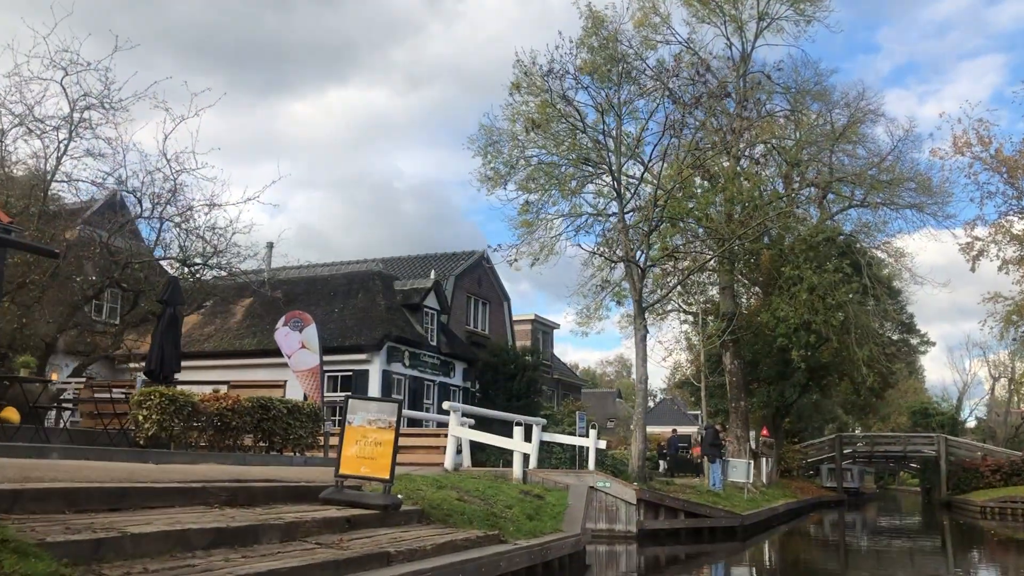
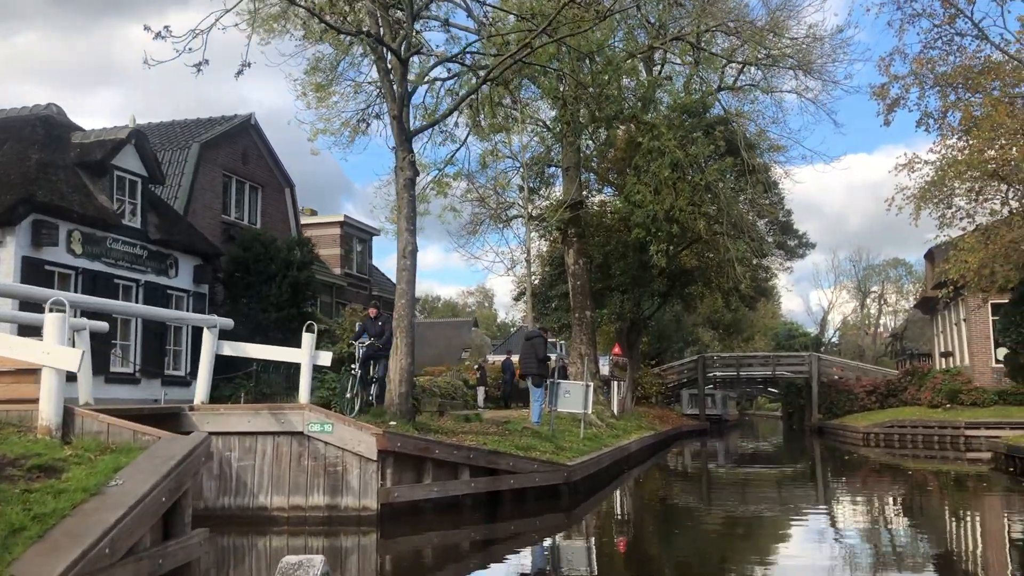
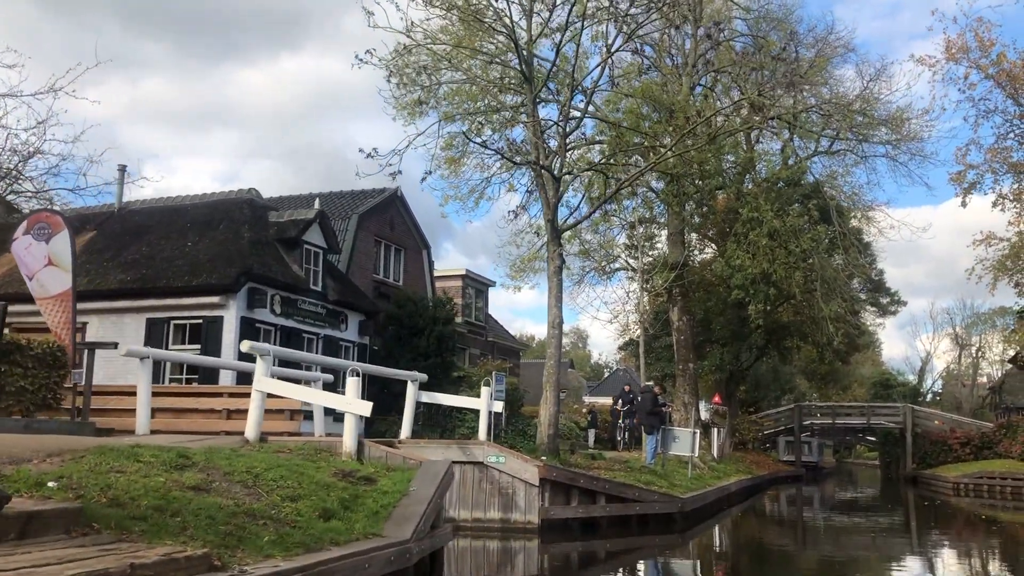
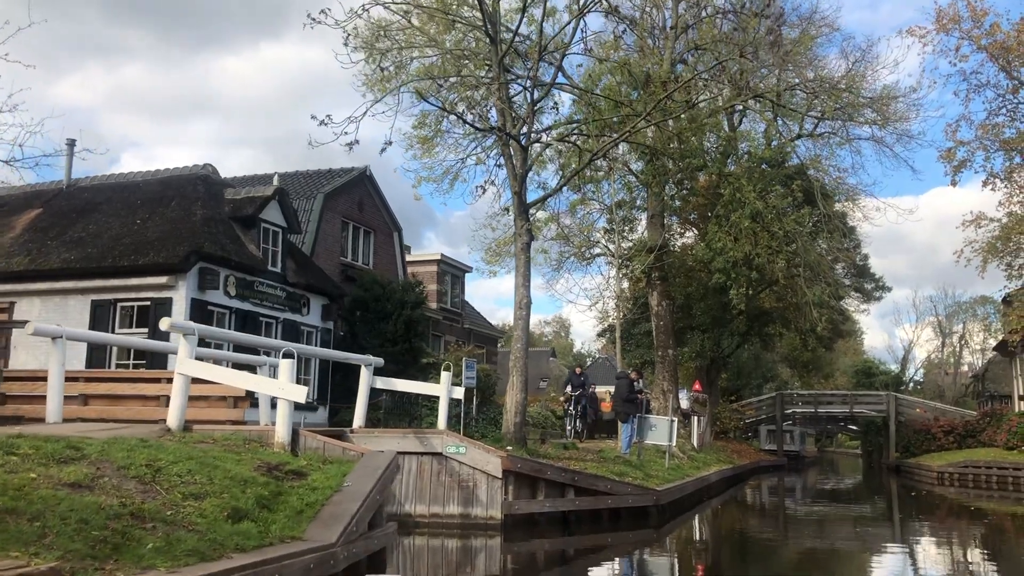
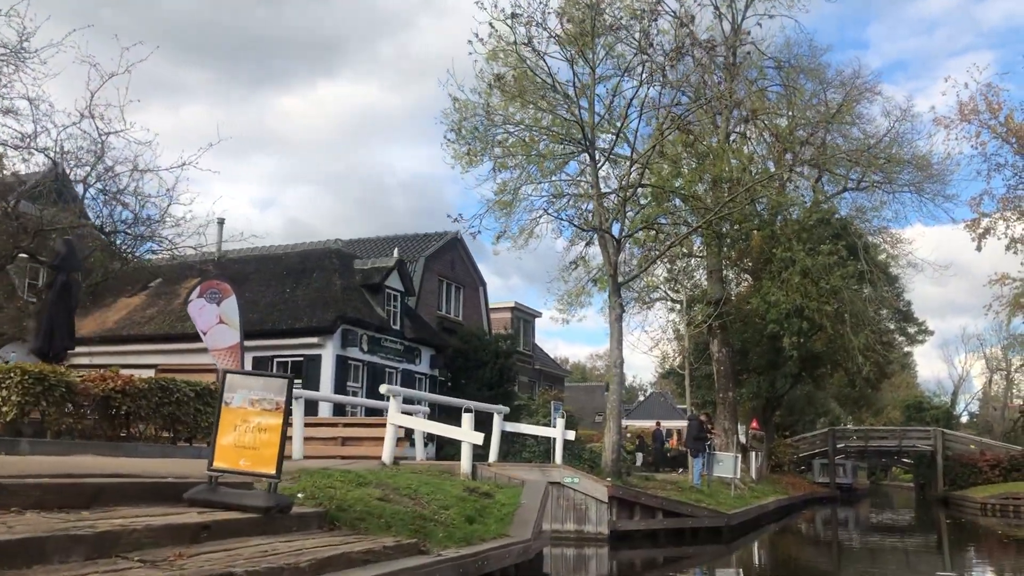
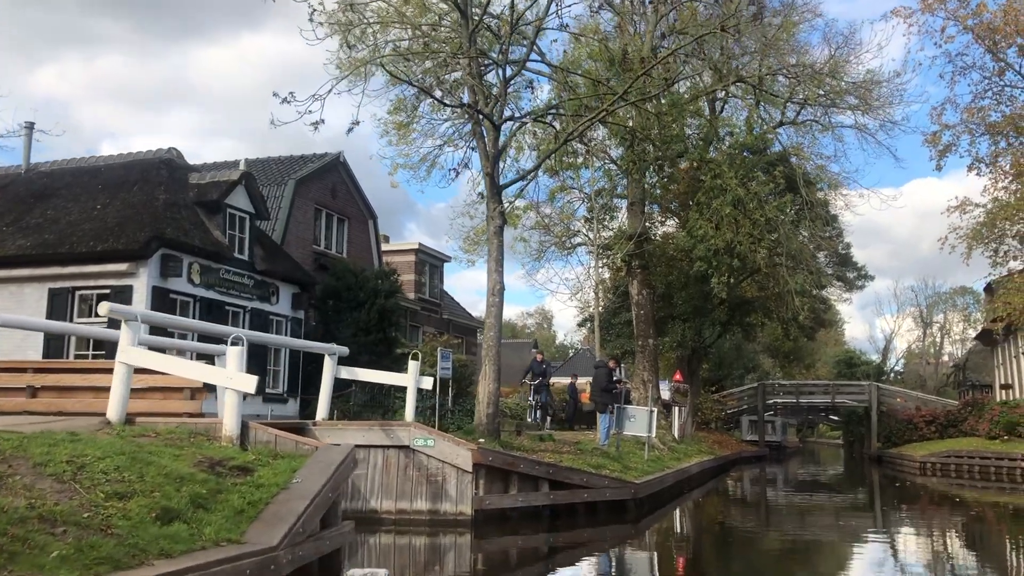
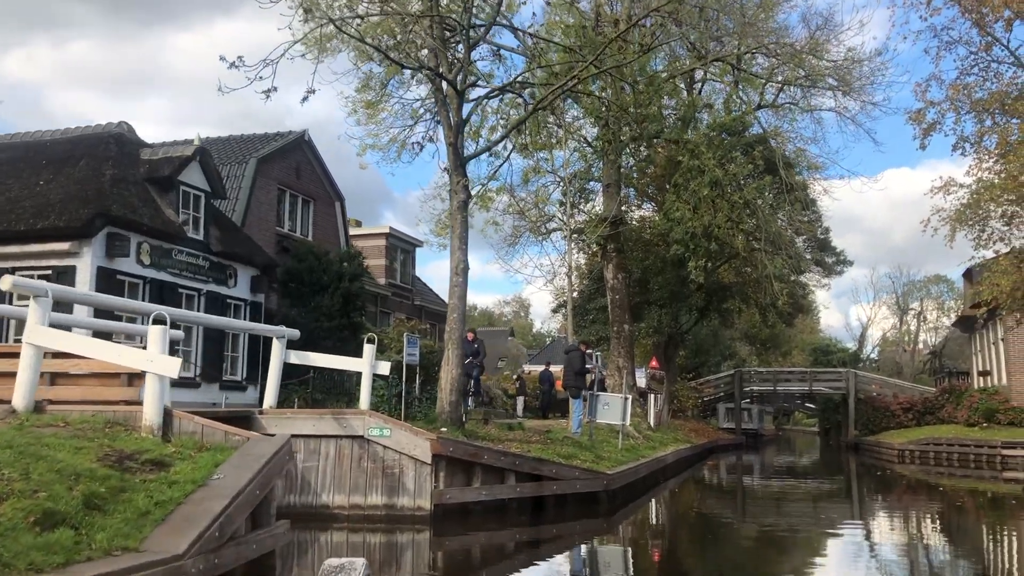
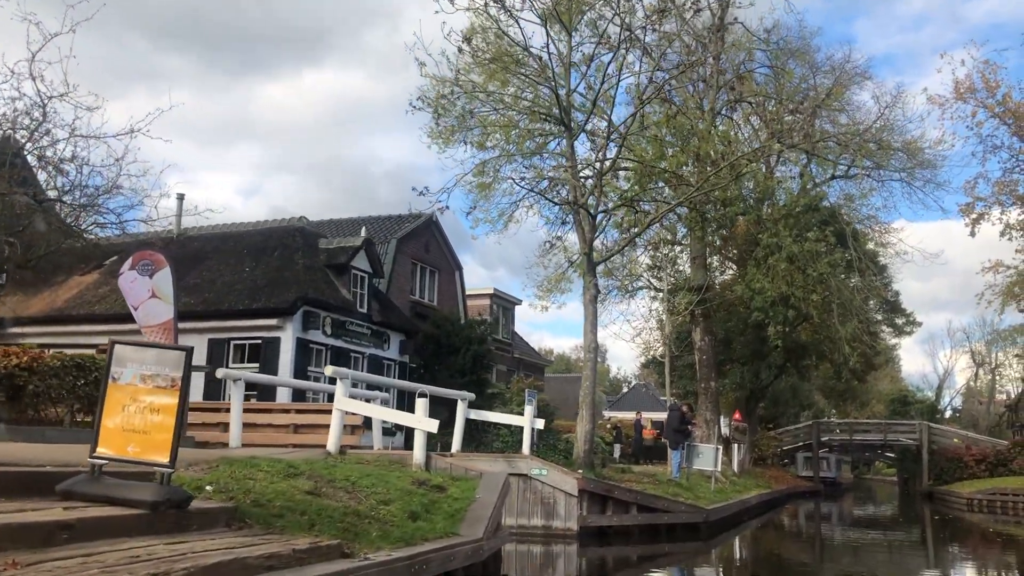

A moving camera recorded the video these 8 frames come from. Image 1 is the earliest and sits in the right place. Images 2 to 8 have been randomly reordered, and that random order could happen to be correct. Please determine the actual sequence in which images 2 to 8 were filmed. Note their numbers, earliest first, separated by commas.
5, 8, 3, 4, 6, 7, 2
